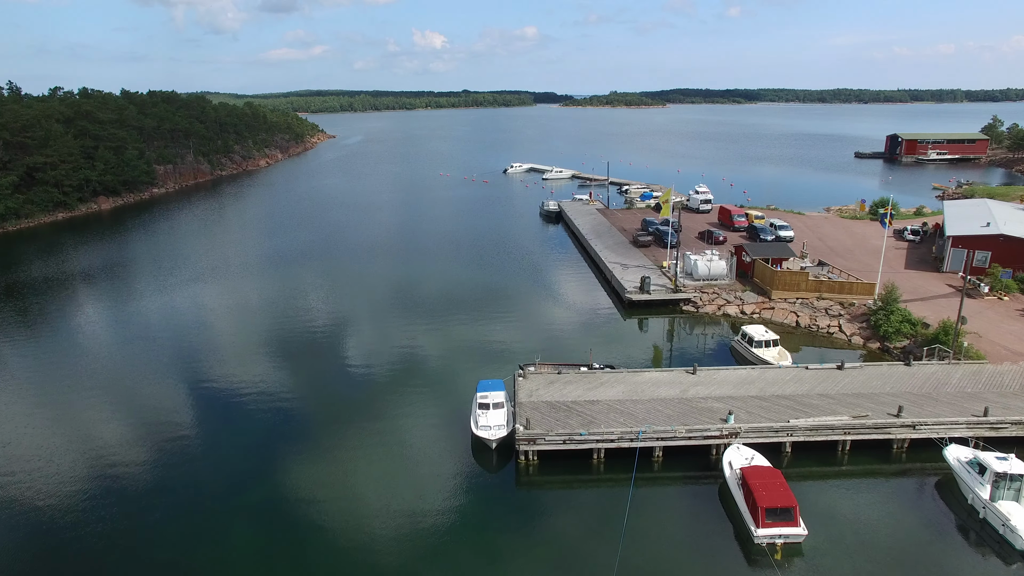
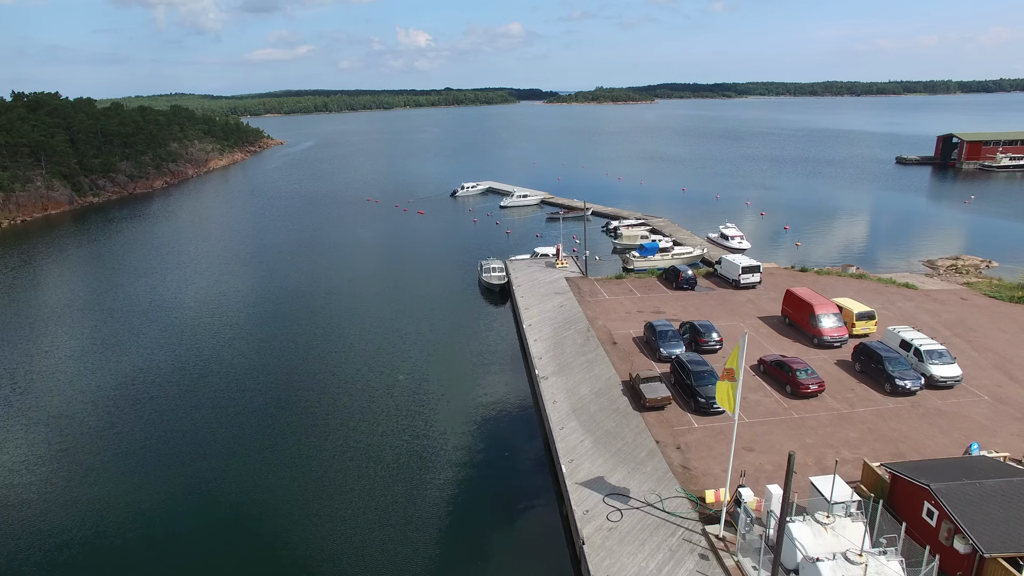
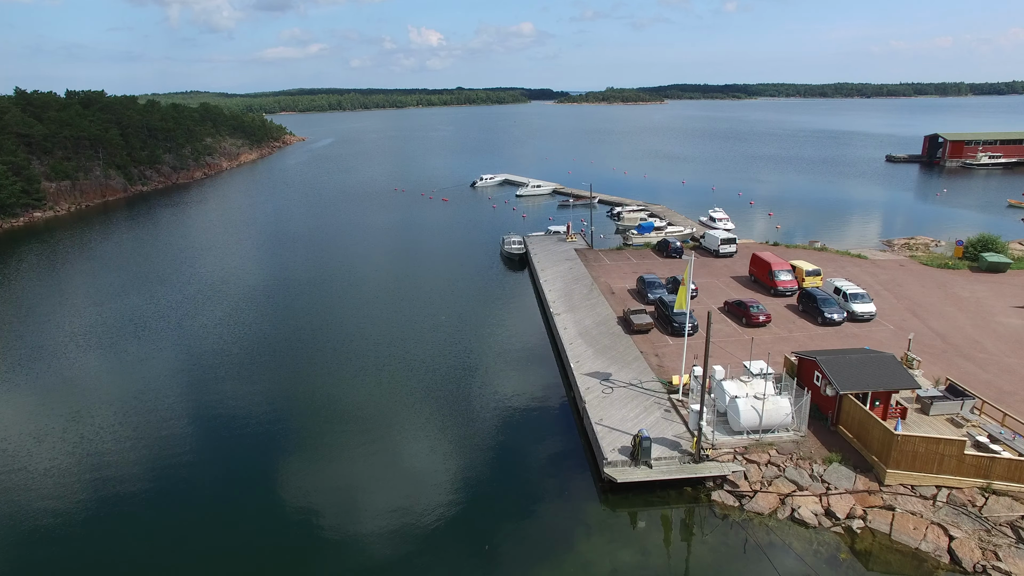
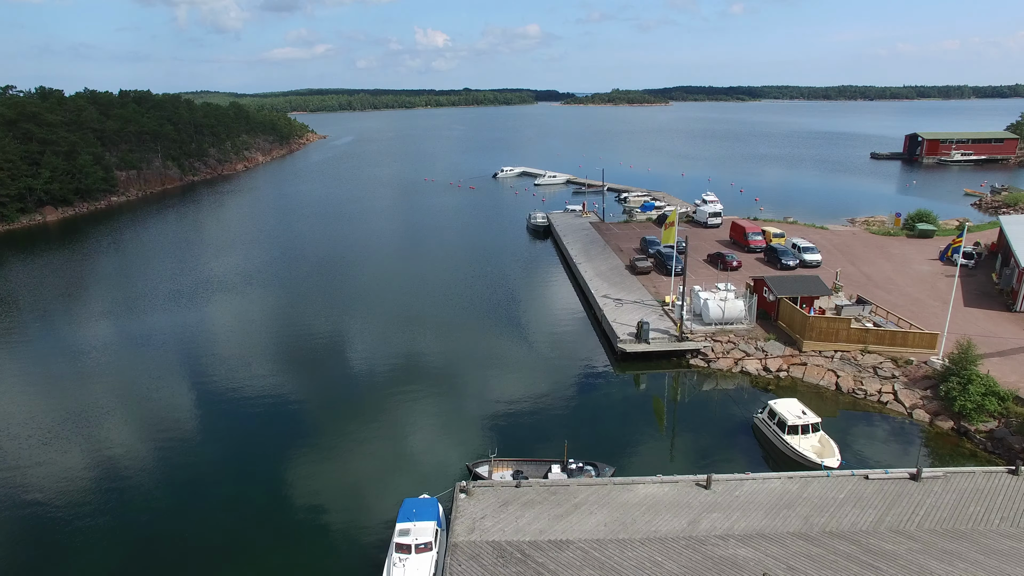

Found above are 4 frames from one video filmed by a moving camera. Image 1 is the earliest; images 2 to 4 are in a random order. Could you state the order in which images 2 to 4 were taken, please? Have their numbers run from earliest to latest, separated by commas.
4, 3, 2
